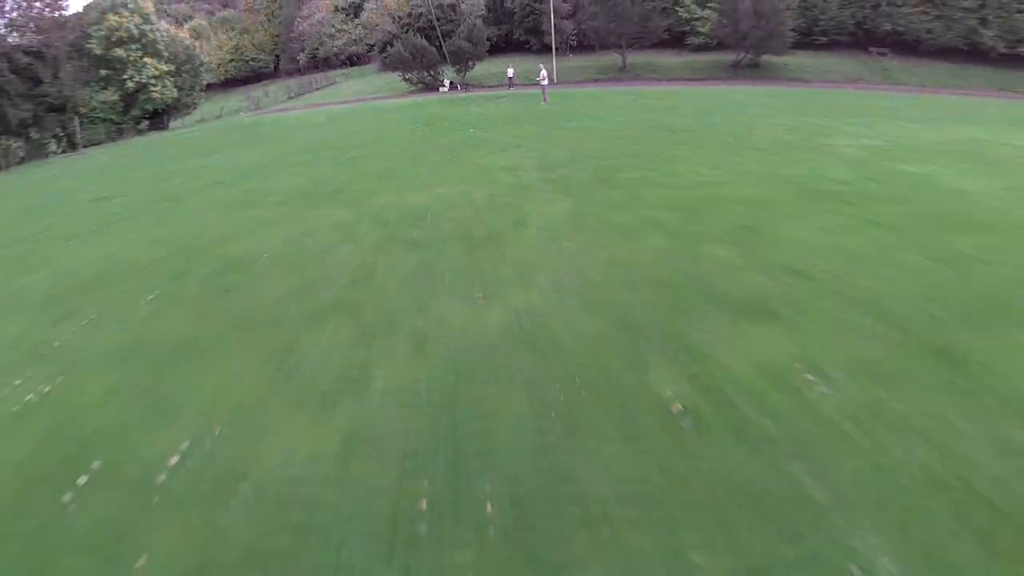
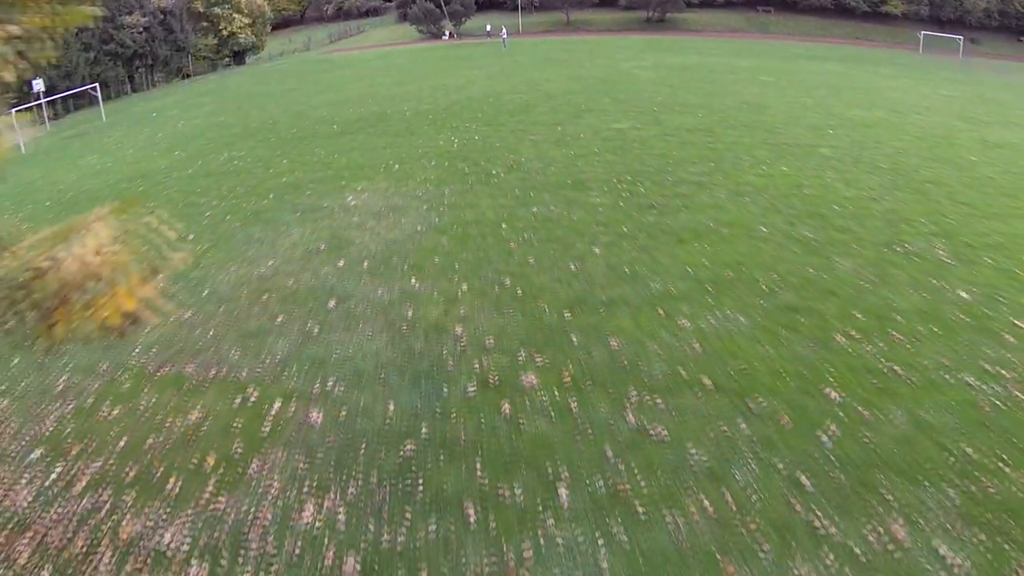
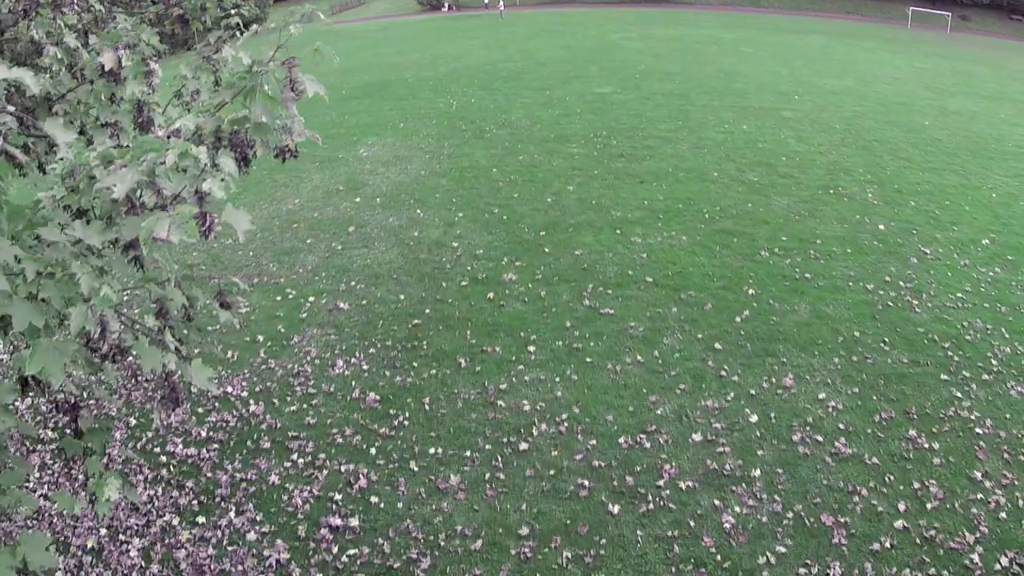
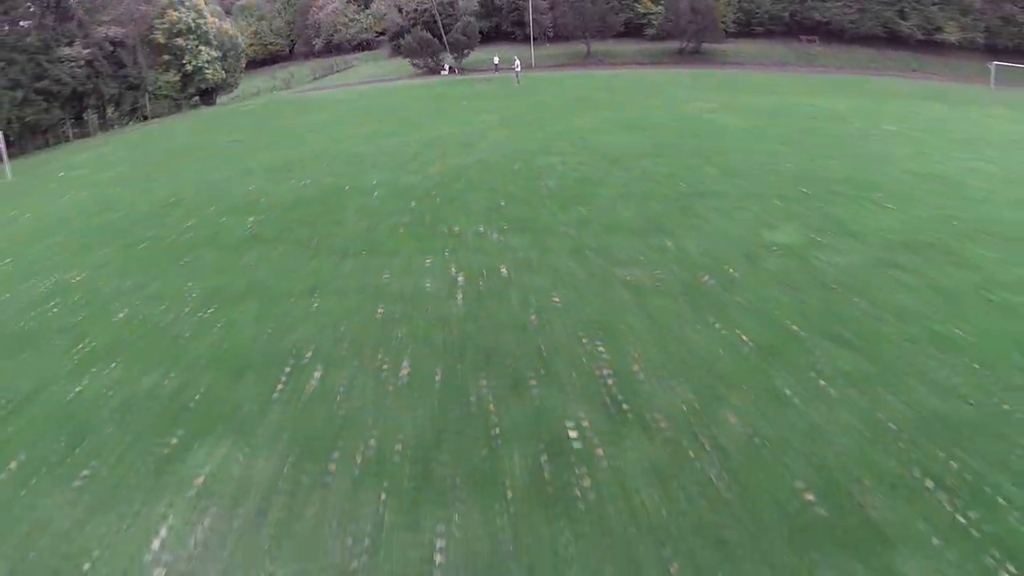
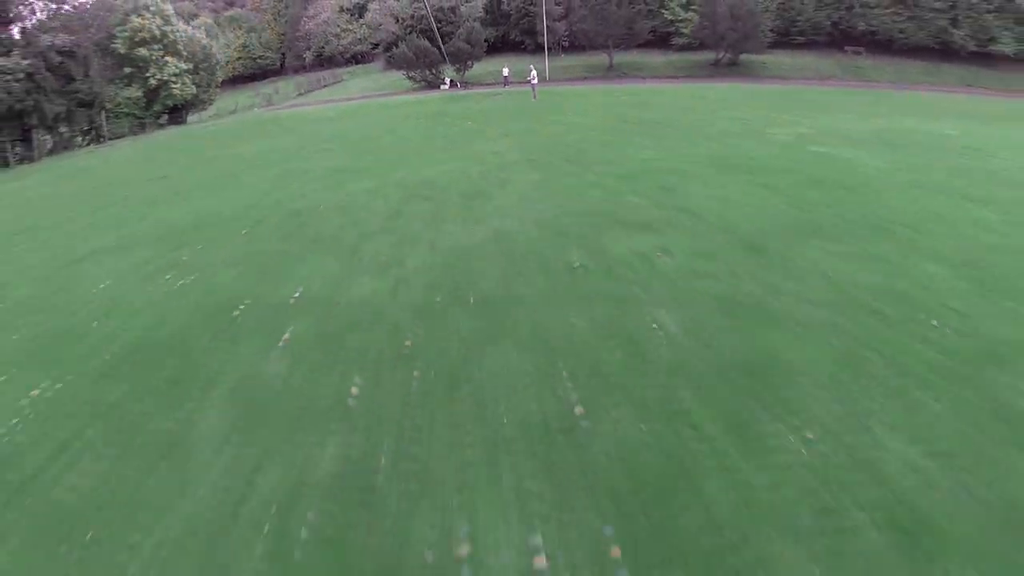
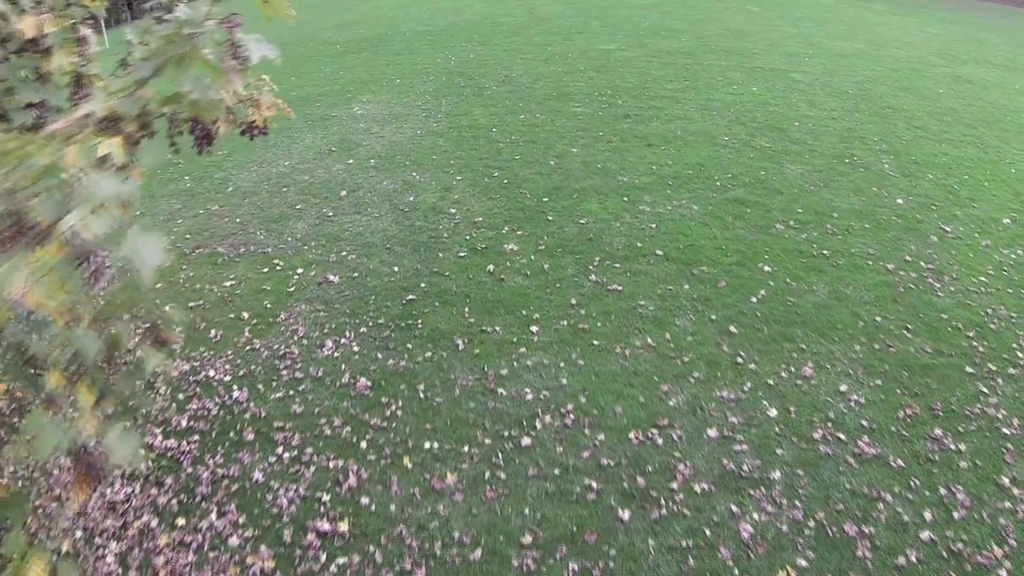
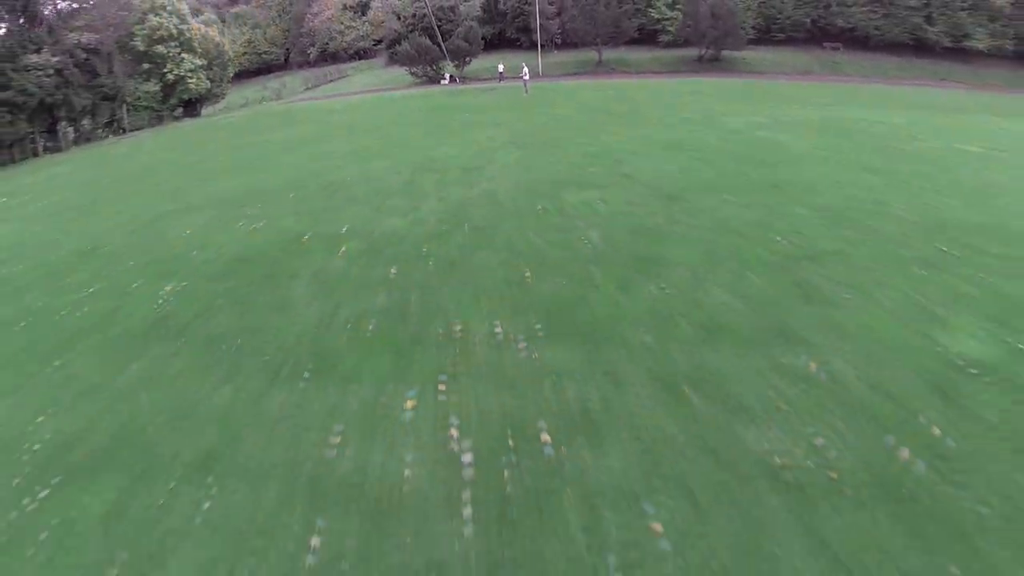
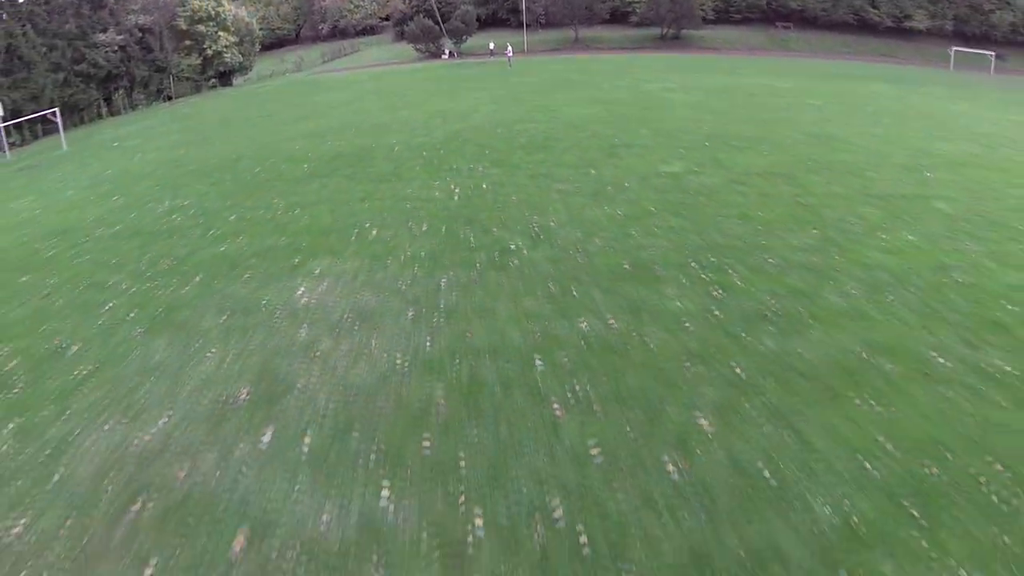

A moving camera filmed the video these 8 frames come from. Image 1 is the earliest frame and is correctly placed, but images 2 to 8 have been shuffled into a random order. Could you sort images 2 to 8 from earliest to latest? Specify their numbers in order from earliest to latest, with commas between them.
5, 7, 4, 8, 2, 3, 6
